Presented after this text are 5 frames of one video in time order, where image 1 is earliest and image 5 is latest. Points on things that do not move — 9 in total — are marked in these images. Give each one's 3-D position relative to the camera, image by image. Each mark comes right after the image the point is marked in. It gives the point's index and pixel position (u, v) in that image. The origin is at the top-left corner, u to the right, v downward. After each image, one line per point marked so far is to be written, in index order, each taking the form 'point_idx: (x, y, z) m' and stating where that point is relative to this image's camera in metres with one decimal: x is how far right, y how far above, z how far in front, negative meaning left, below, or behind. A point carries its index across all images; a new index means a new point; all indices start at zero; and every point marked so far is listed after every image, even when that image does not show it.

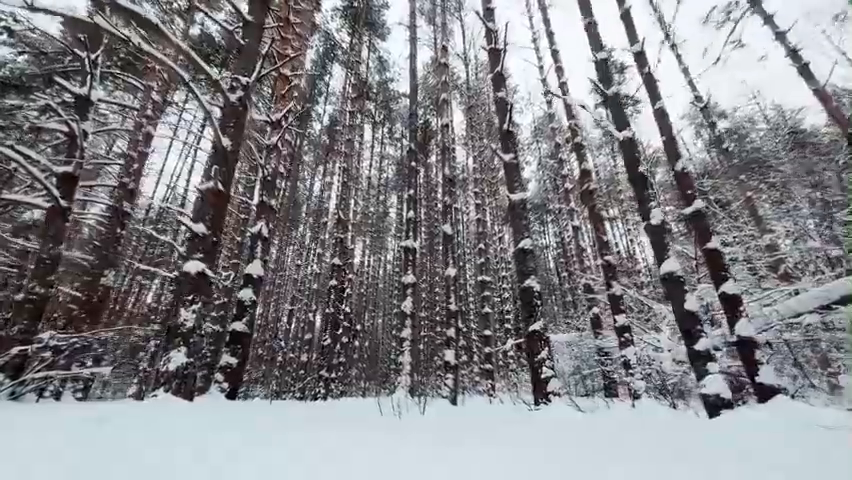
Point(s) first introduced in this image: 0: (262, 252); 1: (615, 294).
0: (-2.7, -0.2, +6.6) m
1: (+3.3, -0.9, +6.9) m
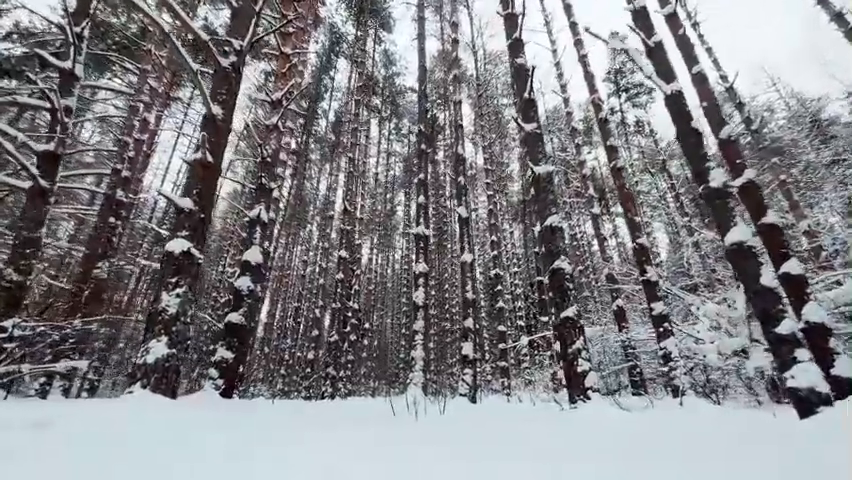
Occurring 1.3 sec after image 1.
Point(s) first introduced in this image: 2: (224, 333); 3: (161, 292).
0: (-2.5, 0.0, +6.1) m
1: (+3.5, -0.7, +6.3) m
2: (-2.8, -1.3, +5.4) m
3: (-2.3, -0.5, +3.5) m
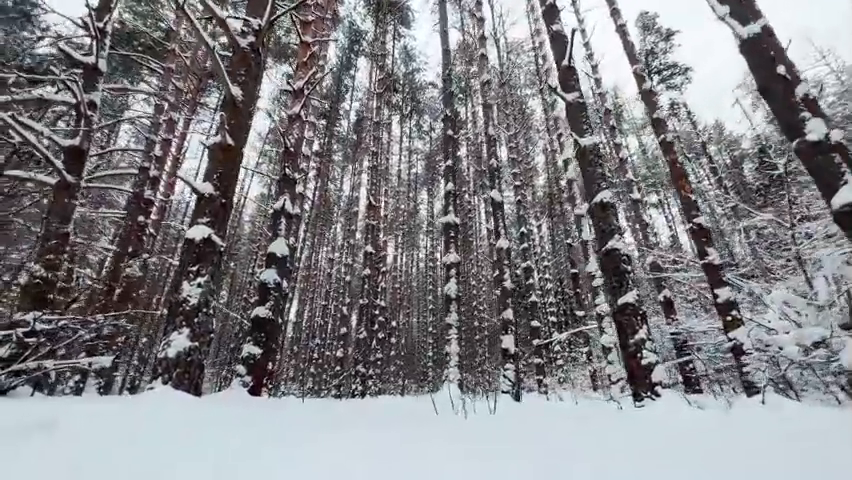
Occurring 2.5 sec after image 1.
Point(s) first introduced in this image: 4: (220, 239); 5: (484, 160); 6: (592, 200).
0: (-2.1, +0.1, +5.9) m
1: (+4.0, -0.4, +5.8) m
2: (-2.3, -1.2, +5.2) m
3: (-2.0, -0.3, +3.3) m
4: (-1.9, 0.0, +3.6) m
5: (+2.6, +3.4, +17.7) m
6: (+1.7, +0.4, +4.0) m
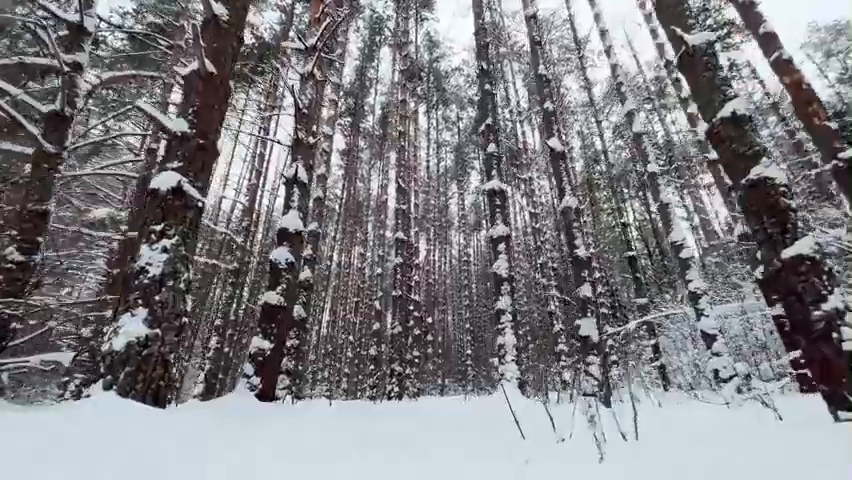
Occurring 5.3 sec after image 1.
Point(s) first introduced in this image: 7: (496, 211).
0: (-1.5, +0.5, +4.9) m
1: (+4.5, +0.2, +4.4) m
2: (-1.8, -0.9, +4.3) m
3: (-1.7, 0.0, +2.3) m
4: (-1.5, +0.3, +2.6) m
5: (+3.9, +4.0, +16.4) m
6: (+2.0, +0.9, +2.8) m
7: (+1.3, +0.6, +7.4) m
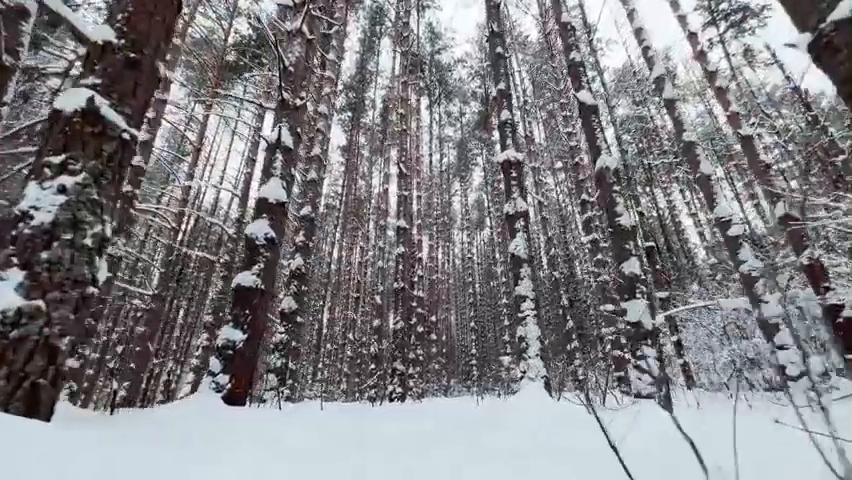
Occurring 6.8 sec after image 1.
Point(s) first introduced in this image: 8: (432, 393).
0: (-1.5, +0.7, +4.2) m
1: (+4.6, +0.4, +3.6) m
2: (-1.7, -0.6, +3.6) m
3: (-1.6, +0.2, +1.6) m
4: (-1.5, +0.6, +1.9) m
5: (+4.0, +4.2, +15.7) m
6: (+2.1, +1.1, +2.1) m
7: (+1.4, +0.9, +6.7) m
8: (+0.3, -7.0, +18.5) m
